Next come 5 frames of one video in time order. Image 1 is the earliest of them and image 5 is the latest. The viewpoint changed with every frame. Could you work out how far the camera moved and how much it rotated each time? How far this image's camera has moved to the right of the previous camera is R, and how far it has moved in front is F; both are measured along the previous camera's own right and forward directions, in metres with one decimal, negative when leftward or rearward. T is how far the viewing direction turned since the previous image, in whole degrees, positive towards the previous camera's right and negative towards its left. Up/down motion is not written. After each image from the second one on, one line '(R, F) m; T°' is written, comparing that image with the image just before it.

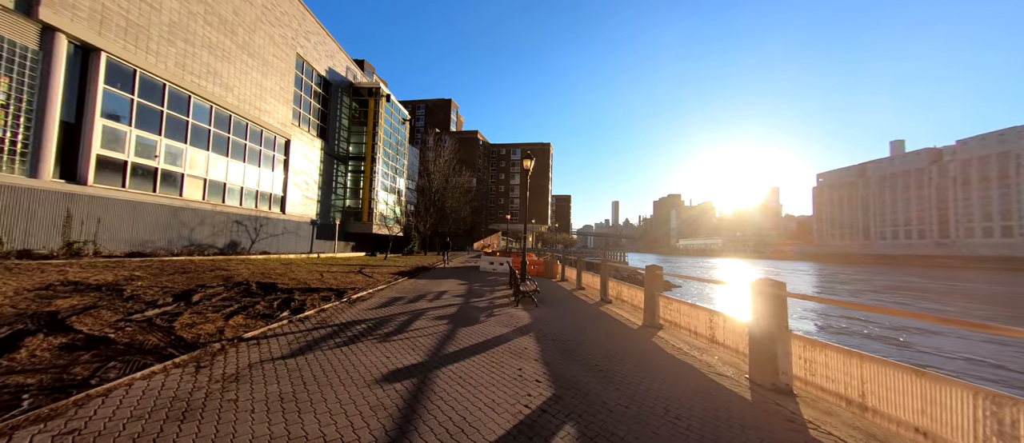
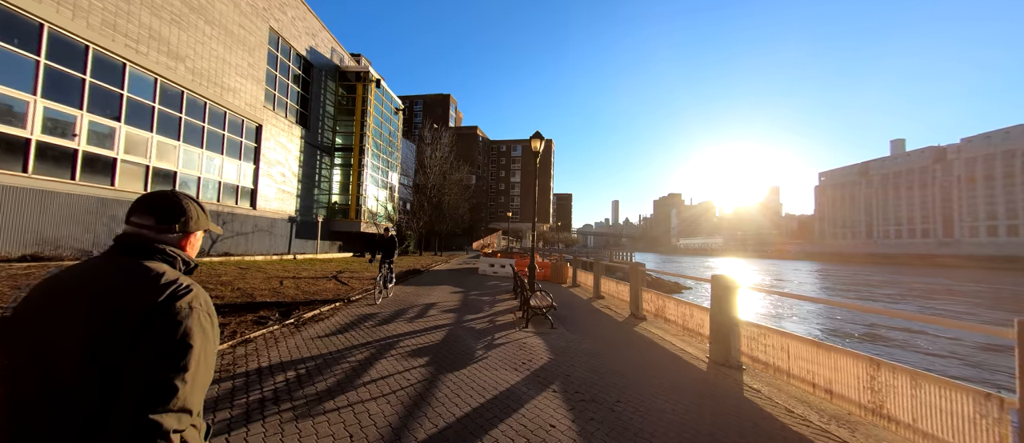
(-0.2, +2.6) m; 0°
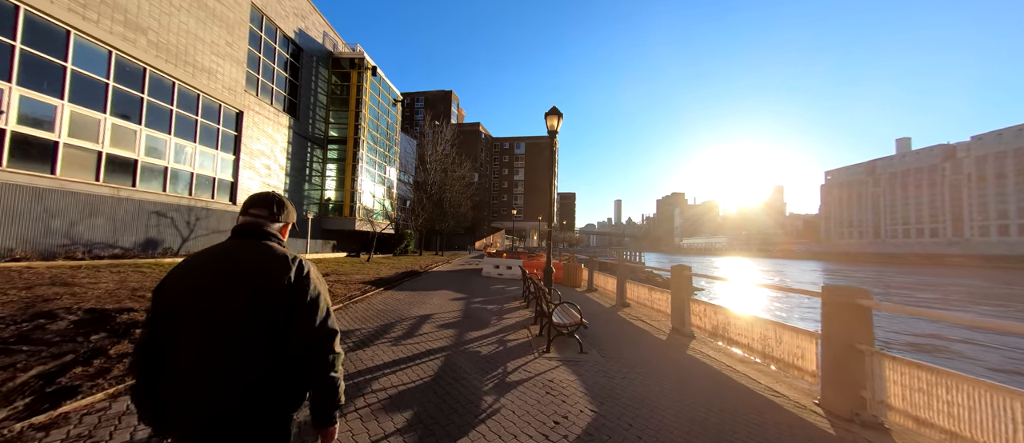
(-0.3, +1.9) m; 0°
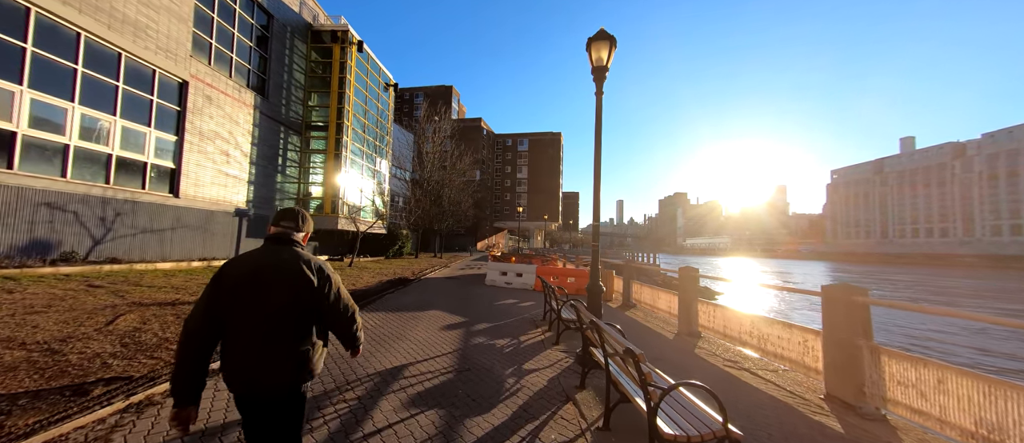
(-0.4, +3.4) m; 0°
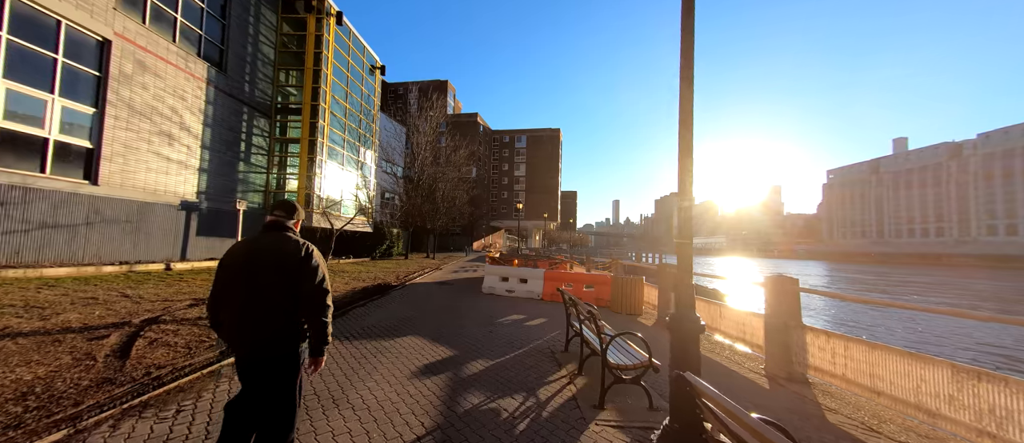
(-0.2, +2.6) m; +1°
